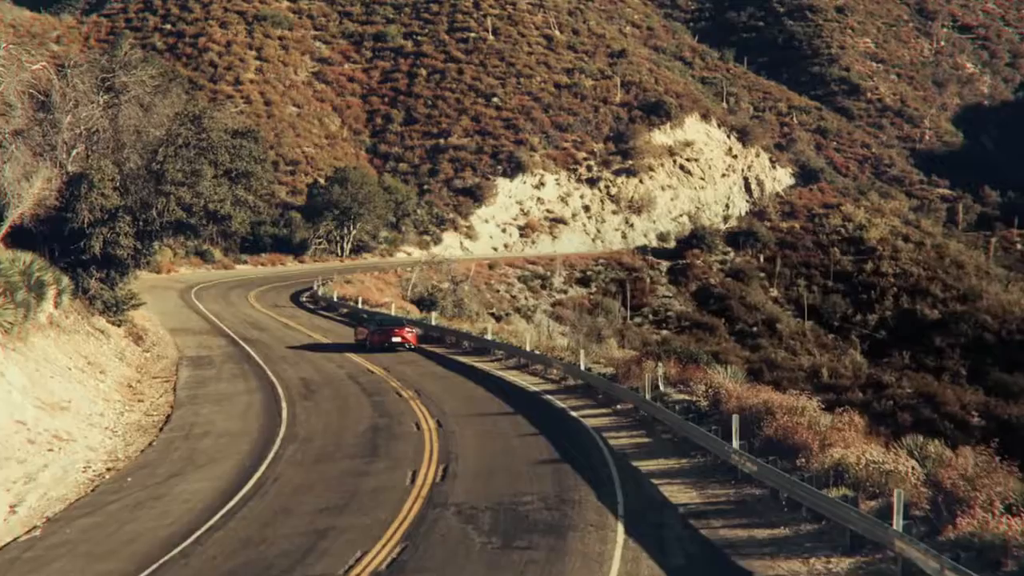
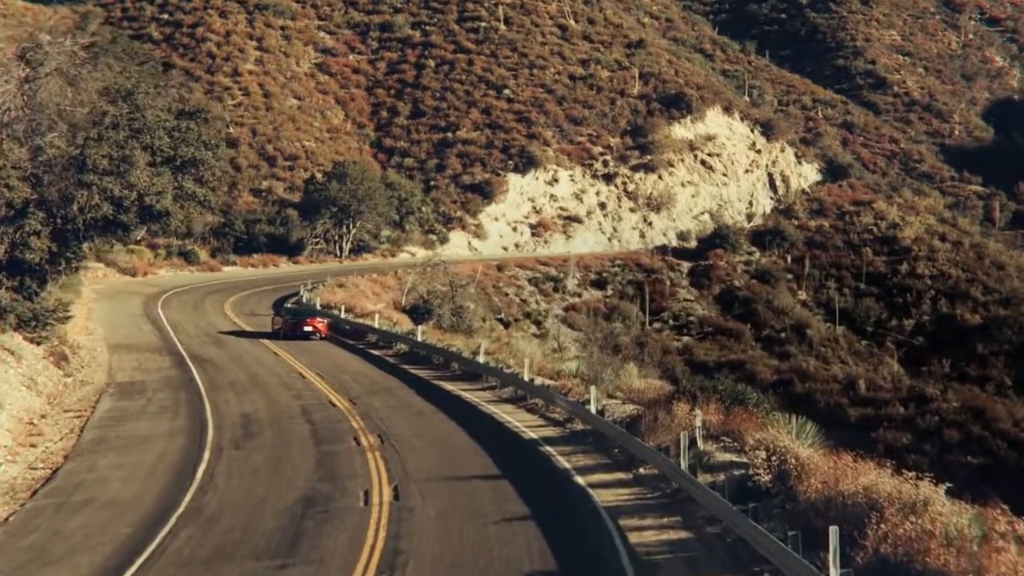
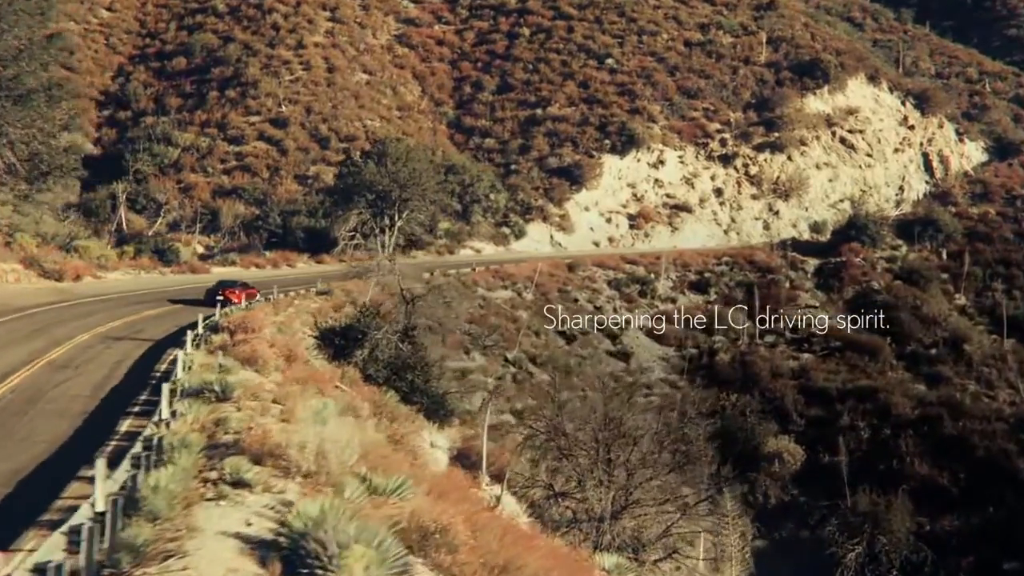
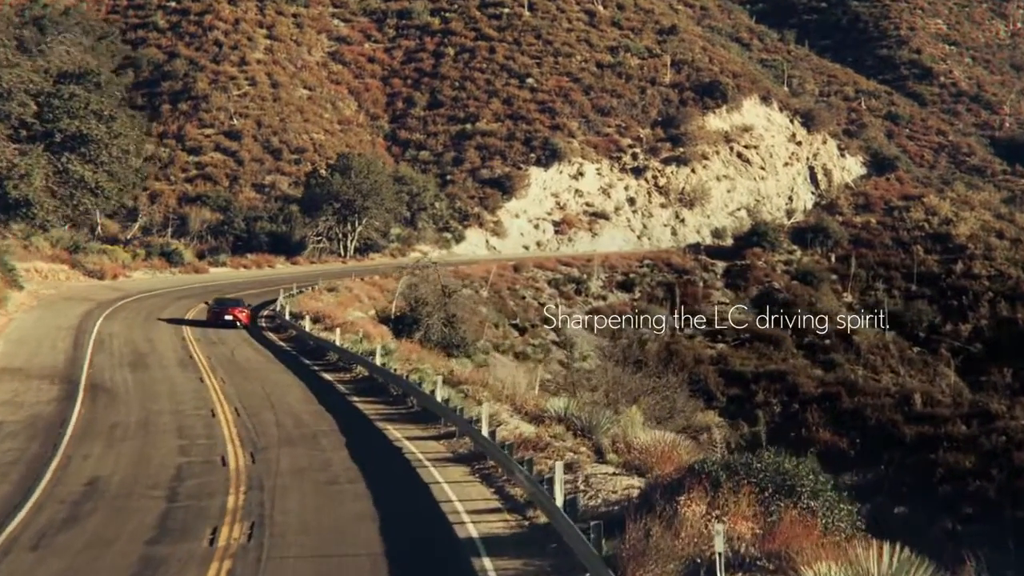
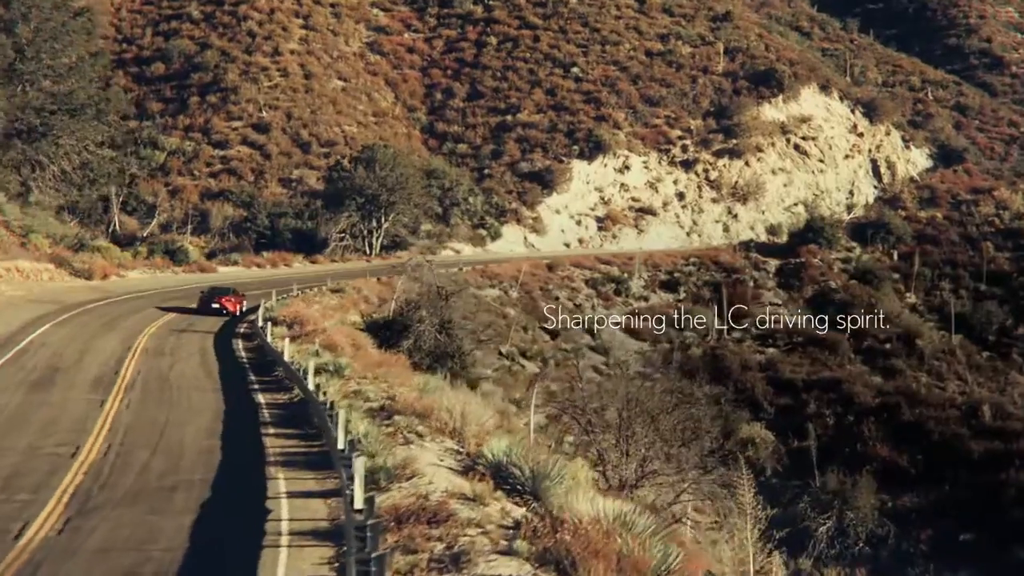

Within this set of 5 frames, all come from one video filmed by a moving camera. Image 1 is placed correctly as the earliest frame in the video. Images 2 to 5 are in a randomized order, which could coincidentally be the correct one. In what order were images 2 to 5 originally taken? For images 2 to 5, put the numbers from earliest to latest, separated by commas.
2, 4, 5, 3
